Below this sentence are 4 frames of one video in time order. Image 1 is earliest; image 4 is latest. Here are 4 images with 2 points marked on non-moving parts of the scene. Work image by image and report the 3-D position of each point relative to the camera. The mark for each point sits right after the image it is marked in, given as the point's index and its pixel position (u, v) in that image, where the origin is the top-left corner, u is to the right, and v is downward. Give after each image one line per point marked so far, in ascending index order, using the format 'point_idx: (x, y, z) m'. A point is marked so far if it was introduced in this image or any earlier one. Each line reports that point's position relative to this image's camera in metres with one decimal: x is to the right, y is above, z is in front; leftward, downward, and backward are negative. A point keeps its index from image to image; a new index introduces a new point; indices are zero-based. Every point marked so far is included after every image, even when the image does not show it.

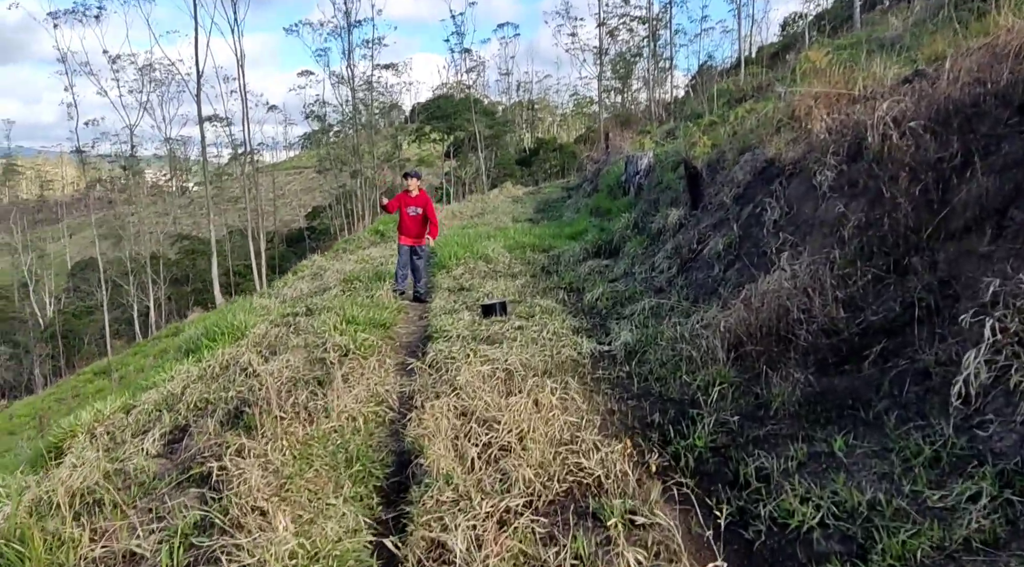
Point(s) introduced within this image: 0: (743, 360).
0: (+1.9, -0.6, +7.4) m
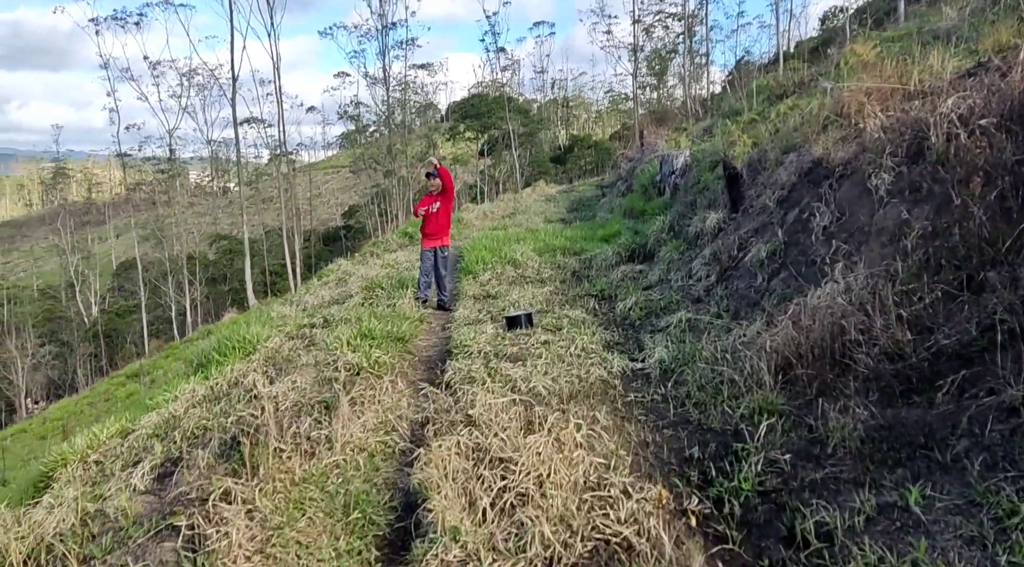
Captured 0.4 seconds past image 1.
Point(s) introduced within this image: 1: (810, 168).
0: (+2.1, -0.8, +6.6) m
1: (+3.2, +1.3, +9.8) m
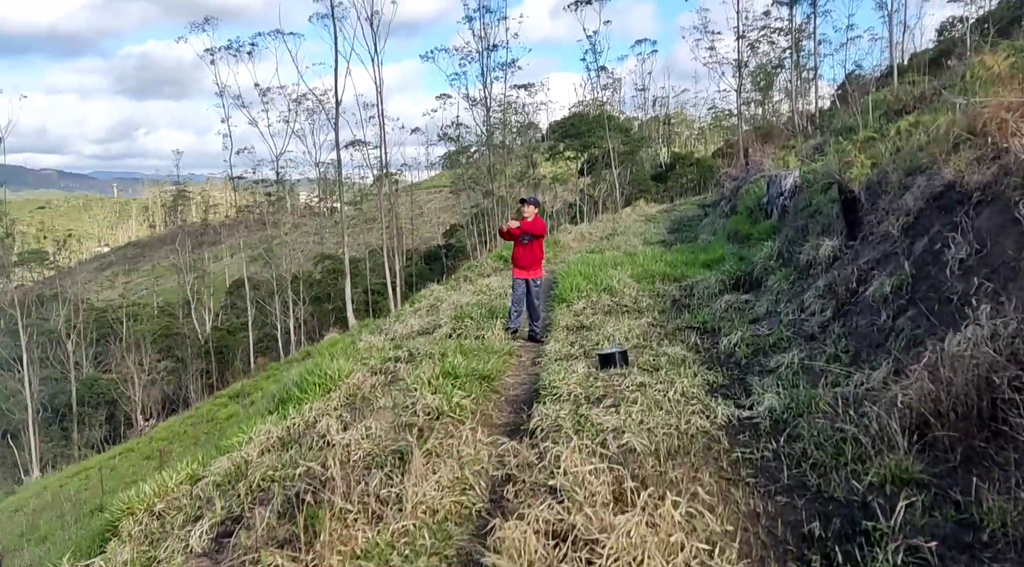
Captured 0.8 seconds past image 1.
0: (+2.6, -1.1, +5.7) m
1: (+4.2, +0.9, +8.7) m
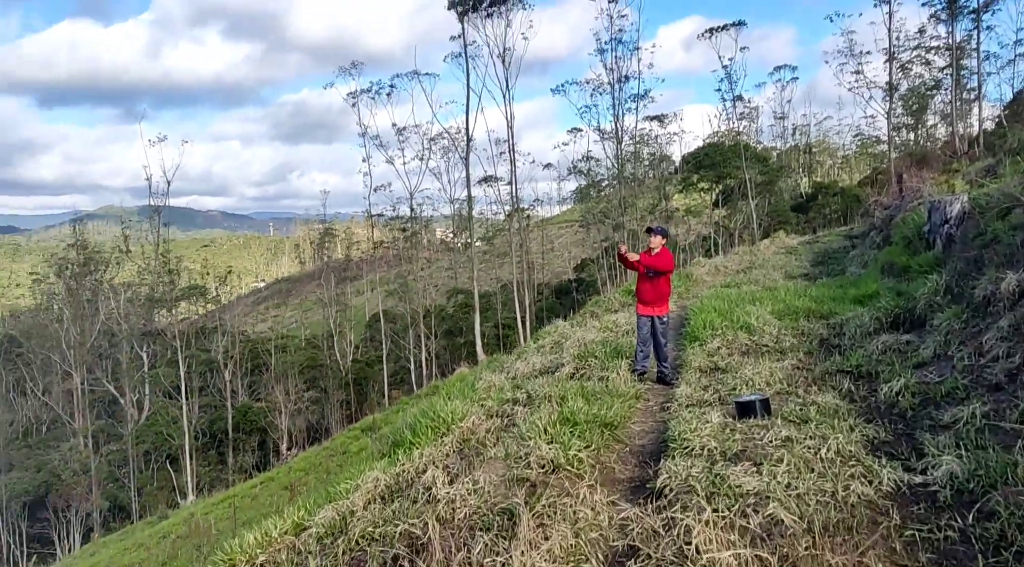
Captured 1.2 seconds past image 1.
0: (+3.3, -1.3, +4.4) m
1: (+5.2, +0.6, +7.2) m
